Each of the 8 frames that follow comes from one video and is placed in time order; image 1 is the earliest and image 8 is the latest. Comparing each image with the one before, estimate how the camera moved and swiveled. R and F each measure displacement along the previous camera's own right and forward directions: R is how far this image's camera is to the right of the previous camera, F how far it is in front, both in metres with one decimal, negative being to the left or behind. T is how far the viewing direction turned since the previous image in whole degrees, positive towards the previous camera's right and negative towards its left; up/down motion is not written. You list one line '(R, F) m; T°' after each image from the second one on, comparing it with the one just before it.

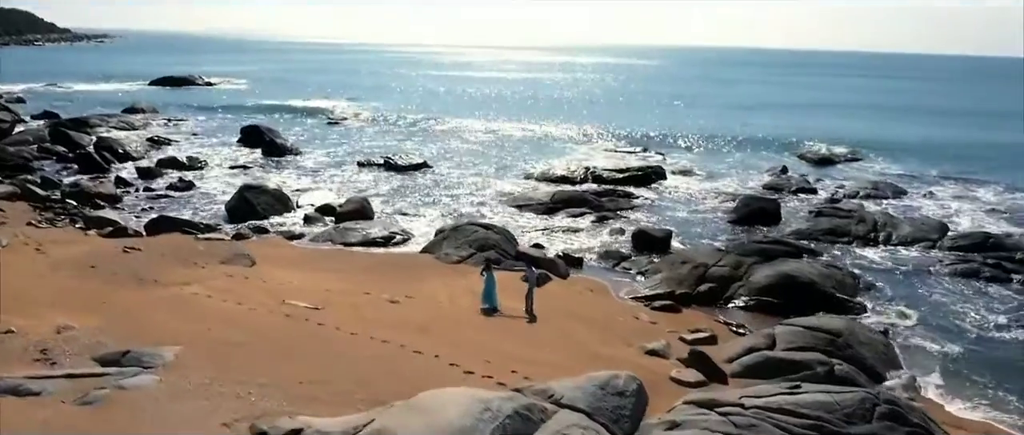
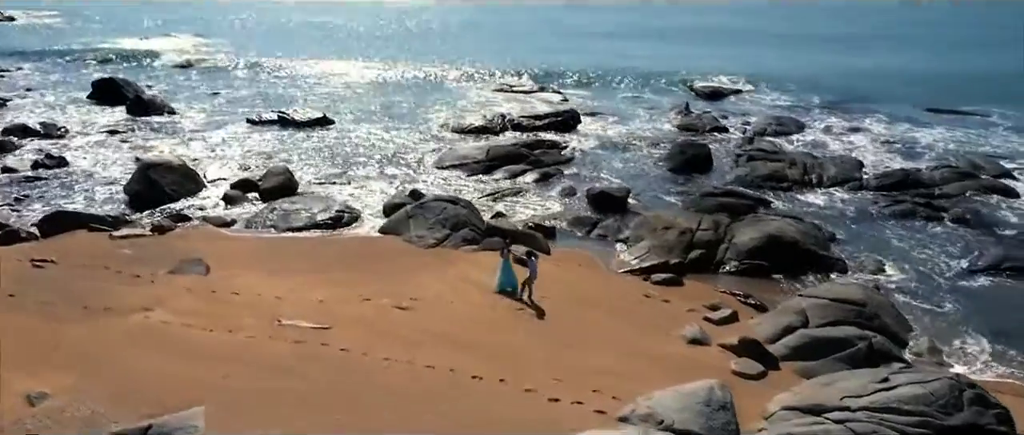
(-3.1, +1.7) m; +12°
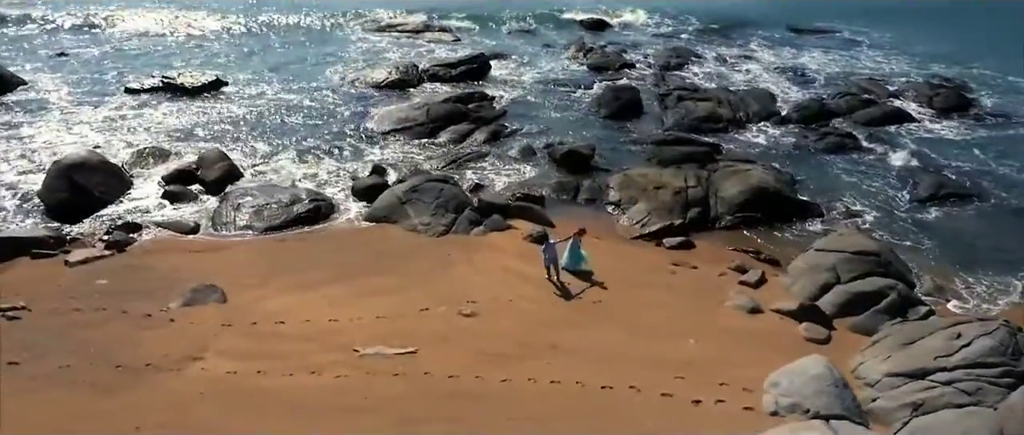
(-3.9, +1.0) m; +13°
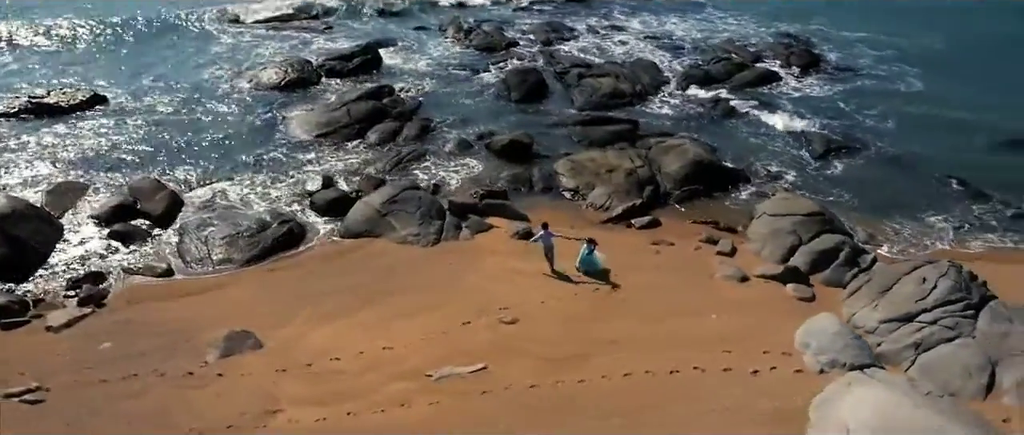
(-3.5, -0.2) m; +13°
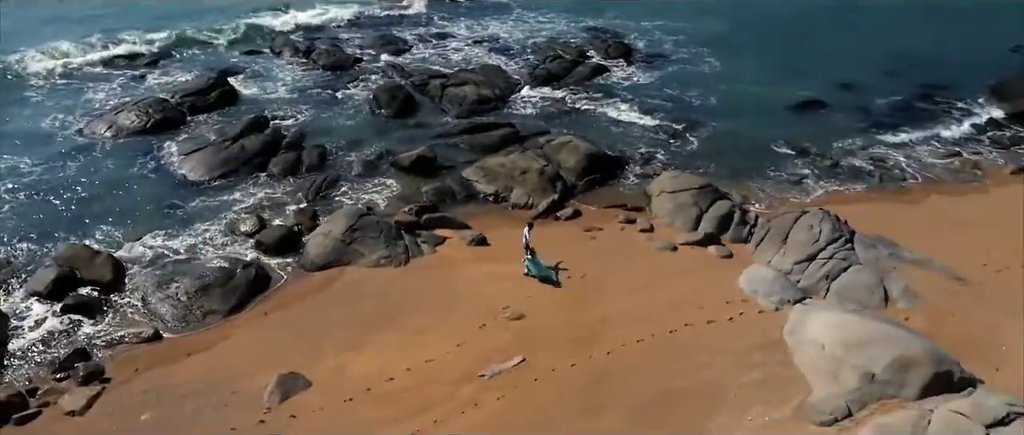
(-4.2, -1.2) m; +17°
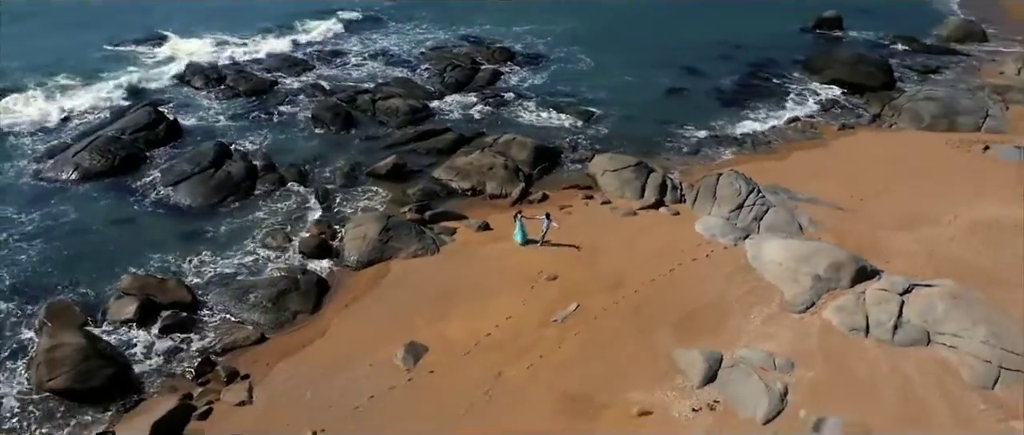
(-5.4, -3.4) m; +14°
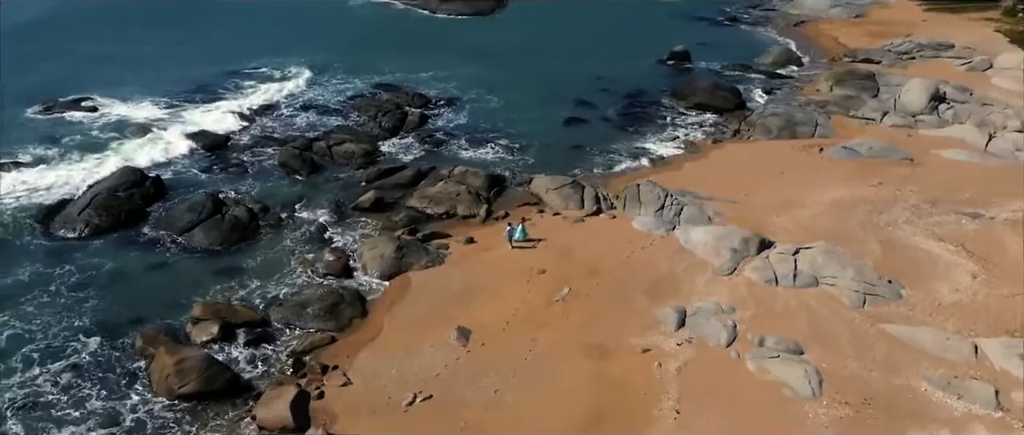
(-4.7, -5.1) m; +11°
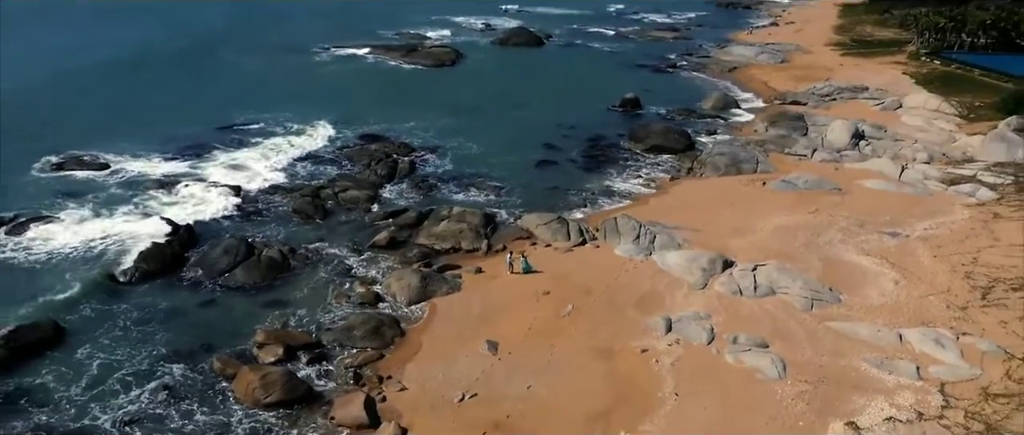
(-2.6, -4.6) m; +5°
